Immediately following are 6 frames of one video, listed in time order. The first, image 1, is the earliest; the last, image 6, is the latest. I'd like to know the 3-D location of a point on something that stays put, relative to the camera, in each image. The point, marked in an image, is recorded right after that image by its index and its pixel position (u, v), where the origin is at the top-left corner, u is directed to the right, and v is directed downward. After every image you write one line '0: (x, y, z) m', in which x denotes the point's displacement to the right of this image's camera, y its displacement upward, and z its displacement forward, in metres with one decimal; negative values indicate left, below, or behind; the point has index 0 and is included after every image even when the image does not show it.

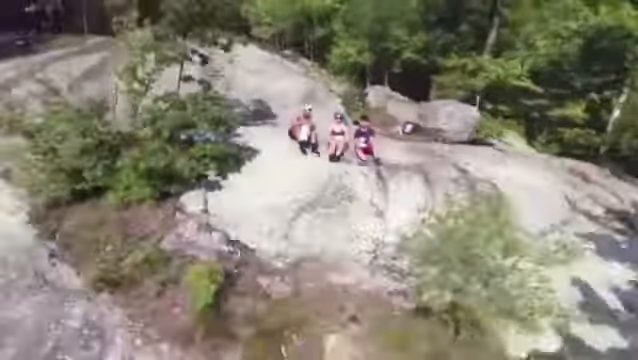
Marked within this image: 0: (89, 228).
0: (-2.5, -0.4, +7.2) m
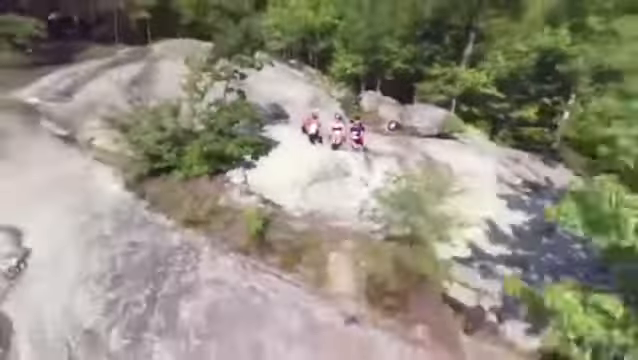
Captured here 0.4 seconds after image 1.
0: (-2.4, -0.2, +9.7) m
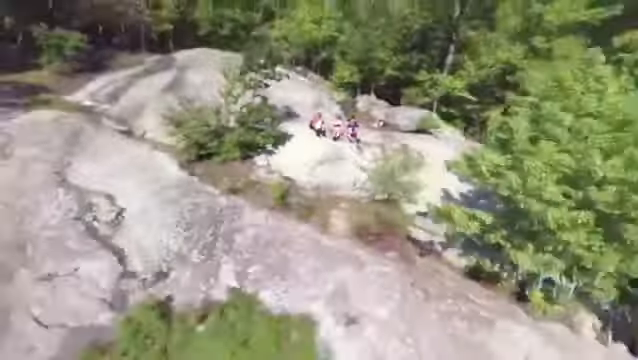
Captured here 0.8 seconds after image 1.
0: (-2.3, +0.1, +12.6) m
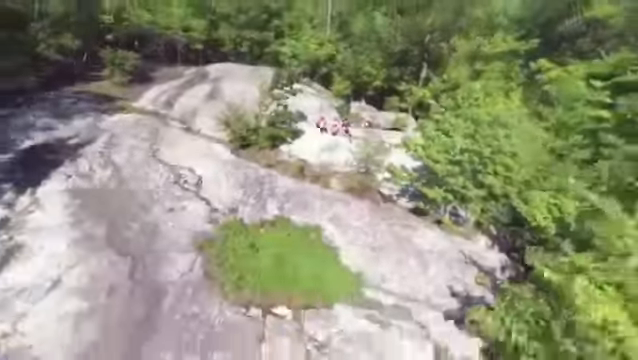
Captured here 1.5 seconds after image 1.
0: (-2.2, +0.7, +18.2) m
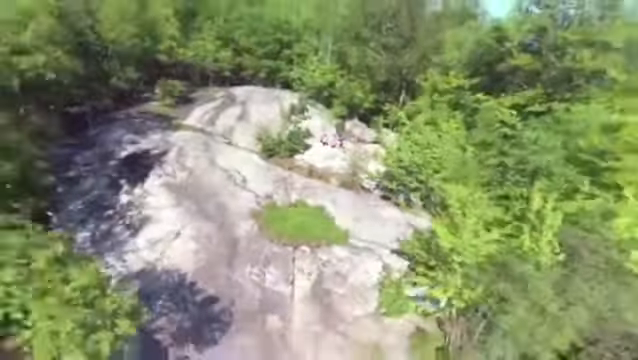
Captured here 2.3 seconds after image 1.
0: (-2.1, +0.7, +26.0) m
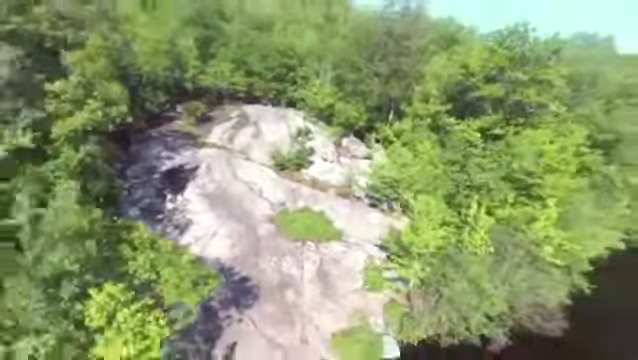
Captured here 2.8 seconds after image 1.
0: (-2.0, +0.2, +31.9) m
